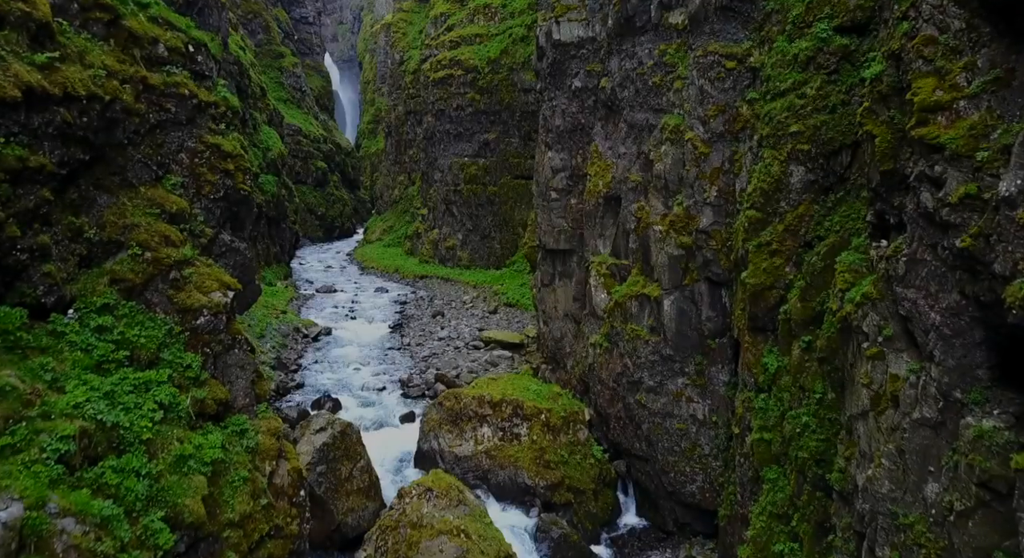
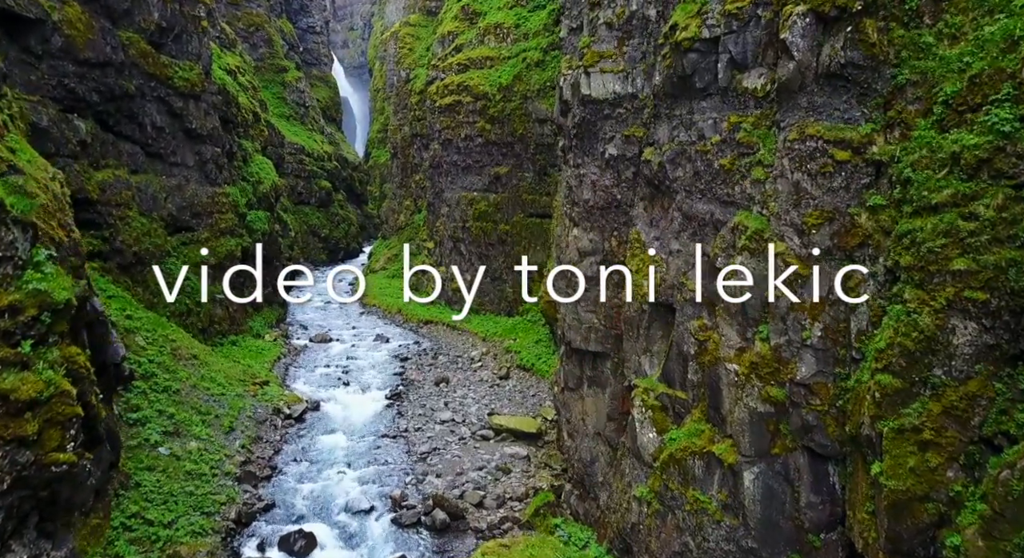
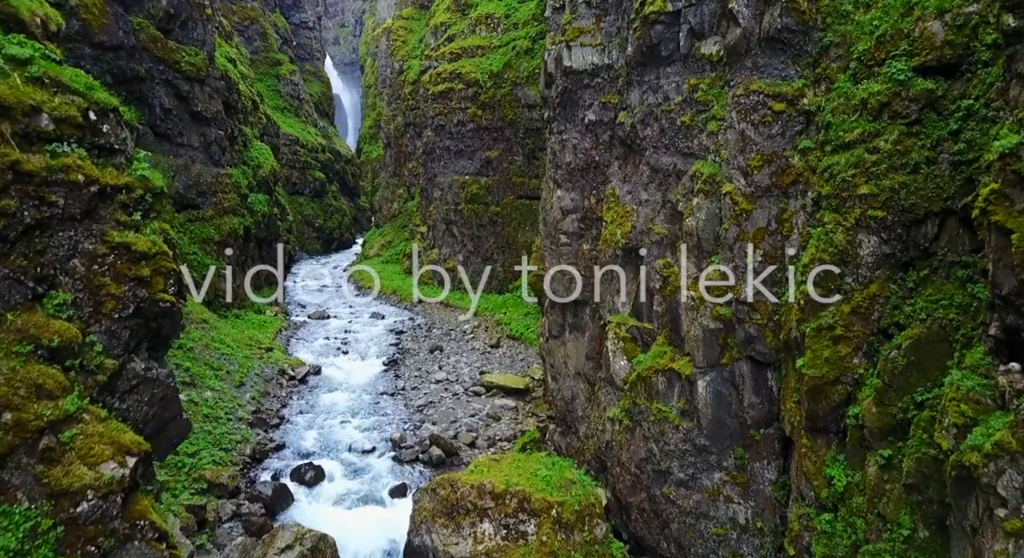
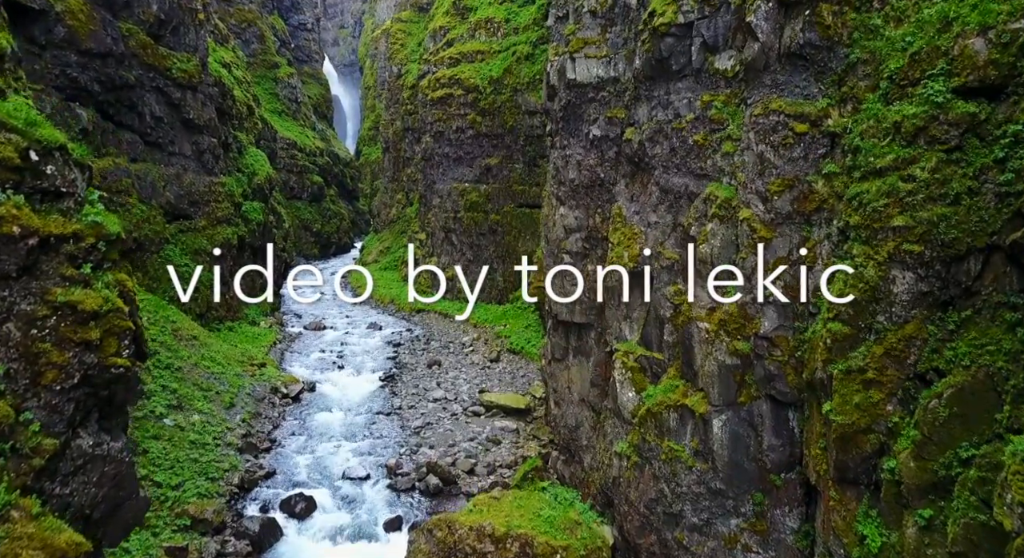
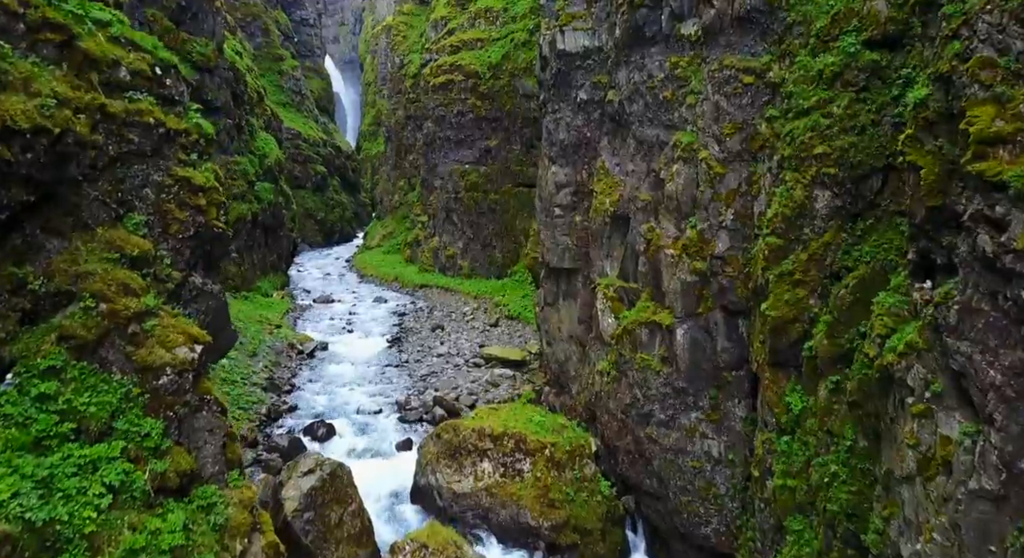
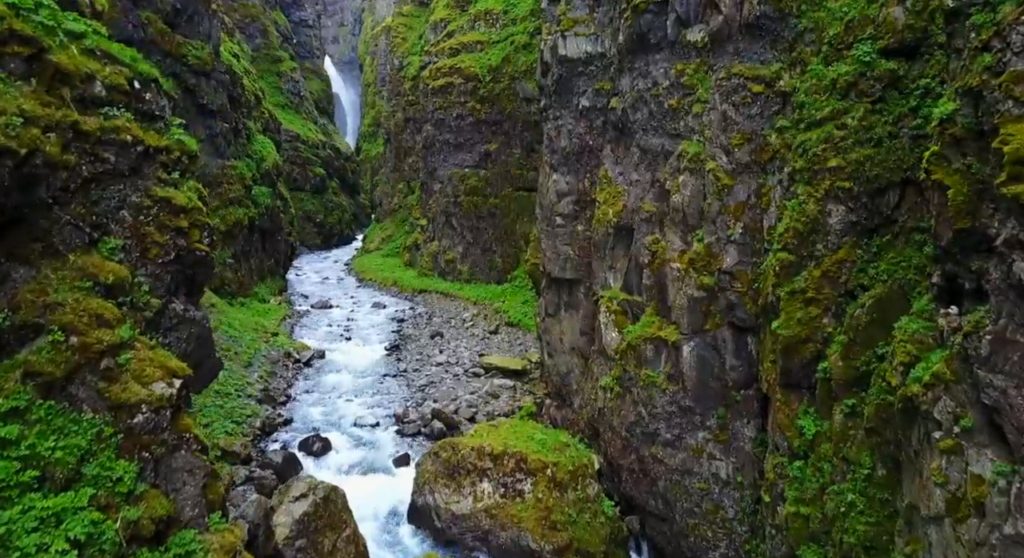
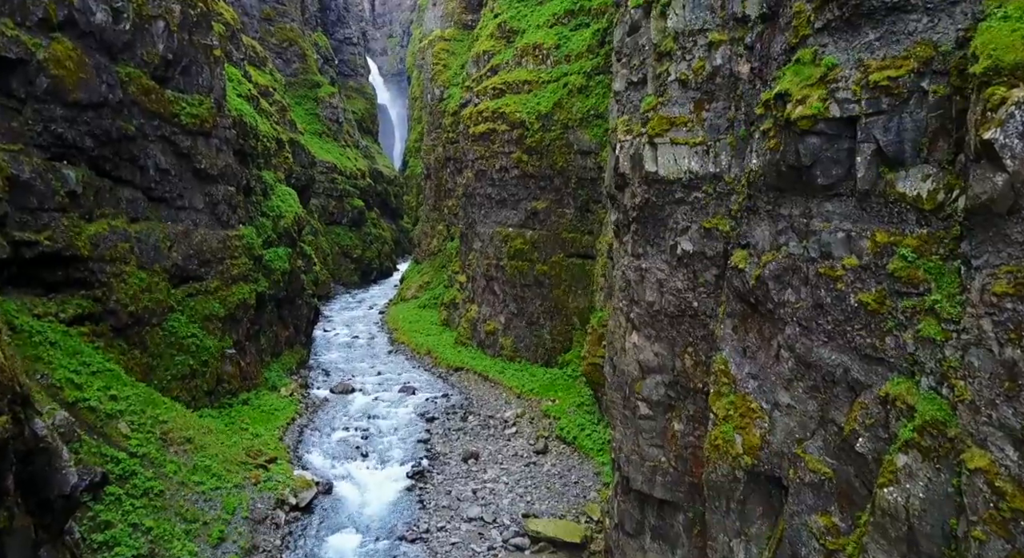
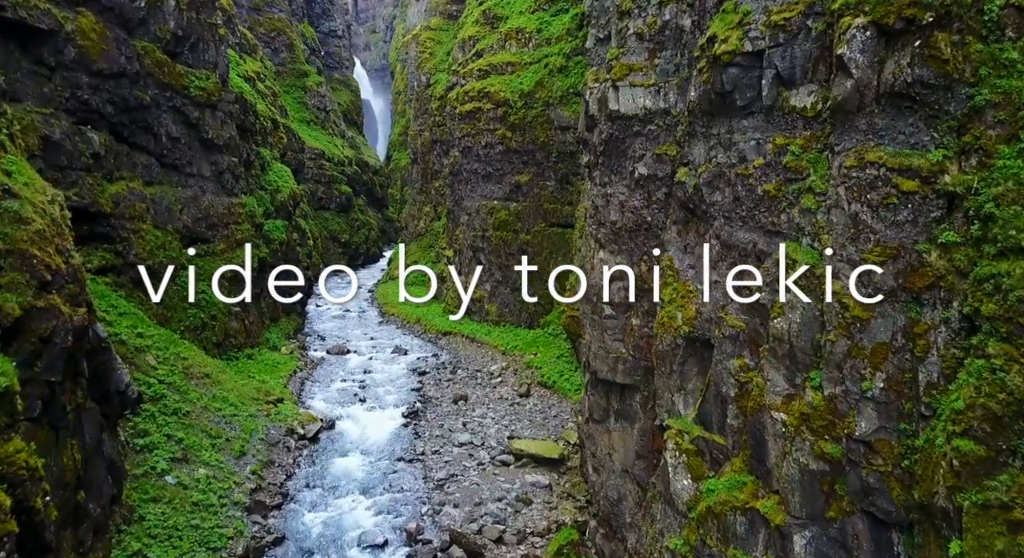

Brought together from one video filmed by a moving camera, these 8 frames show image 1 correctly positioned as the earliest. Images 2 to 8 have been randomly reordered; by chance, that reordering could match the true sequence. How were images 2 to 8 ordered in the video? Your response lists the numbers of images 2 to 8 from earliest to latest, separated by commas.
5, 6, 3, 4, 2, 8, 7
